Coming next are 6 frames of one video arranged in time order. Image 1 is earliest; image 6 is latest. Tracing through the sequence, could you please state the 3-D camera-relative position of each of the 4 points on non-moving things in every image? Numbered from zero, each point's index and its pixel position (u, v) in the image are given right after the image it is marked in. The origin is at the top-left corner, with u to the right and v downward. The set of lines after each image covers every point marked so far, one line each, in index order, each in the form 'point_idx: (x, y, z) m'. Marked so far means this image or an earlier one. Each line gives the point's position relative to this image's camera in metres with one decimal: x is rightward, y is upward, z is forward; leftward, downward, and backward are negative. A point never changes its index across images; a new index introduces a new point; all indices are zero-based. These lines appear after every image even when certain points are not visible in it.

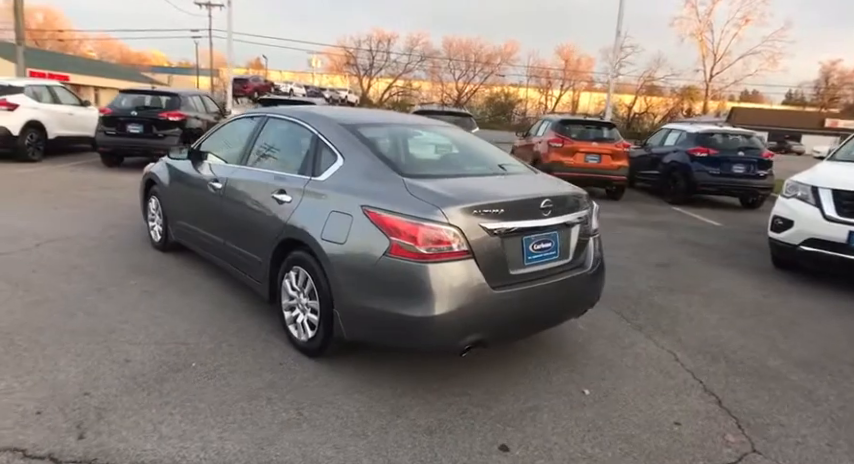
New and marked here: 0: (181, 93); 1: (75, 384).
0: (-5.0, +2.8, +11.3) m
1: (-1.9, -0.8, +2.9) m
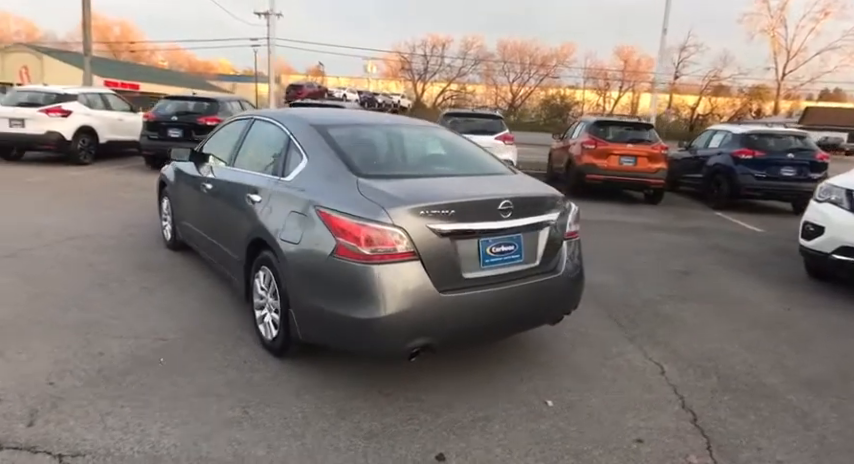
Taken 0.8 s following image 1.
0: (-4.4, +2.8, +11.7) m
1: (-2.1, -0.8, +3.1) m
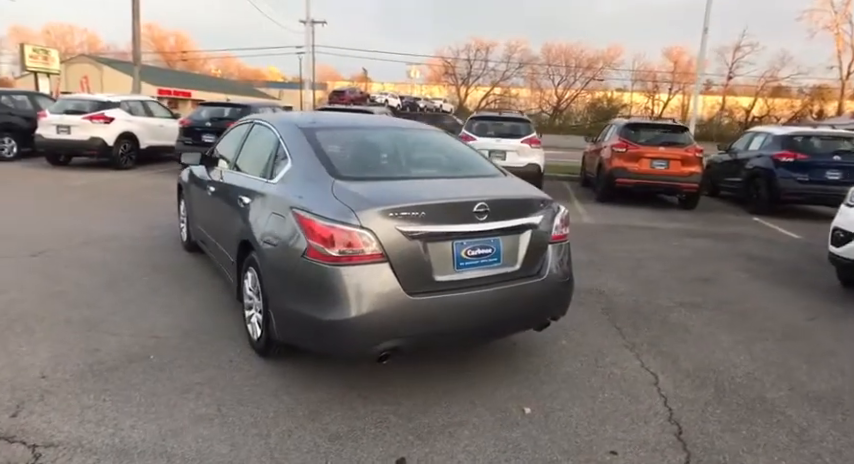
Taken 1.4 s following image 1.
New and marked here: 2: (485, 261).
0: (-3.8, +2.7, +12.0) m
1: (-2.3, -0.8, +3.2) m
2: (+0.3, -0.2, +3.1) m
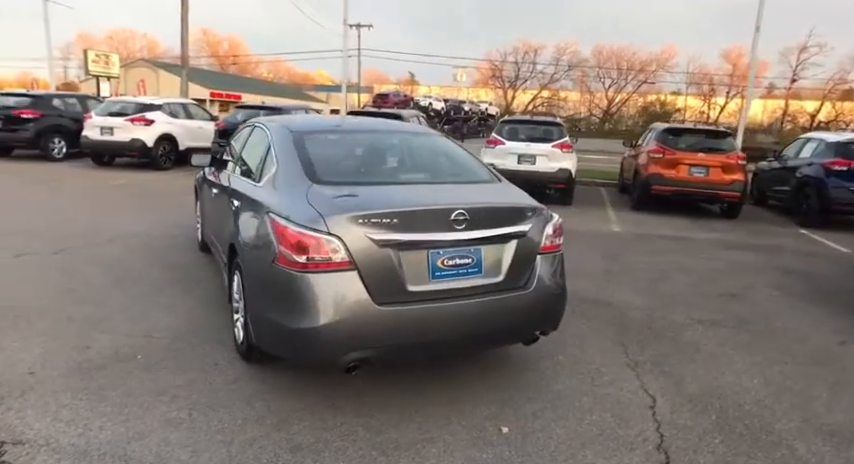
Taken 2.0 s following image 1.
0: (-3.1, +2.7, +12.2) m
1: (-2.4, -0.8, +3.3) m
2: (+0.2, -0.2, +2.9) m
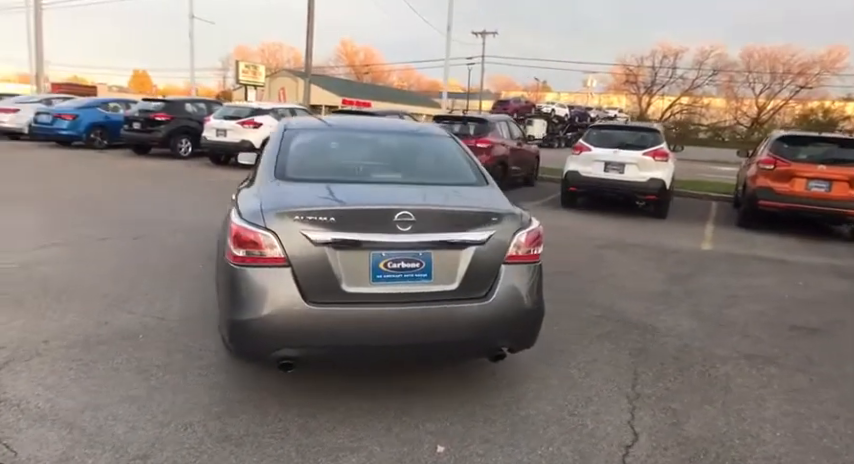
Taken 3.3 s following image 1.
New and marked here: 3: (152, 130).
0: (-1.1, +2.7, +12.6) m
1: (-2.5, -0.7, +3.7) m
2: (-0.1, -0.2, +2.8) m
3: (-7.0, +2.6, +14.0) m
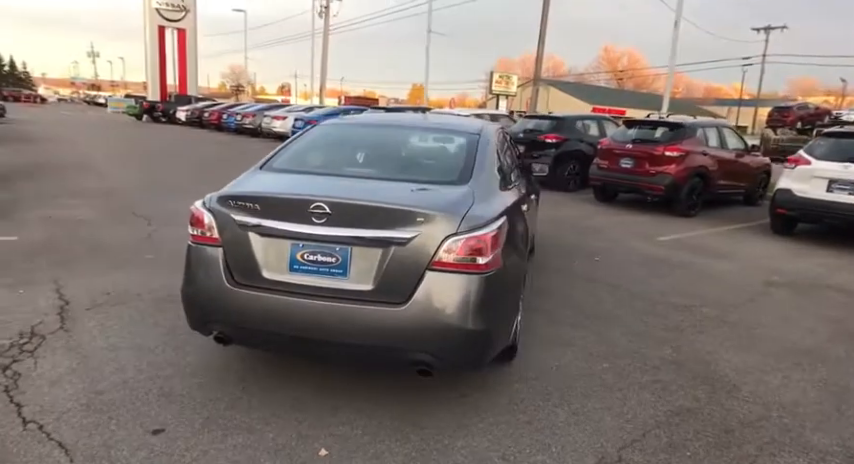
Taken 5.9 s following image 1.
0: (+3.1, +2.5, +12.0) m
1: (-2.3, -0.5, +4.6) m
2: (-0.5, -0.2, +2.7) m
3: (-1.5, +2.8, +15.8) m
